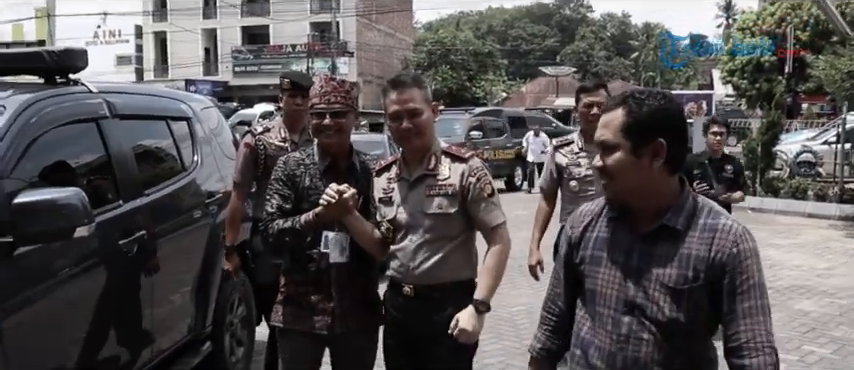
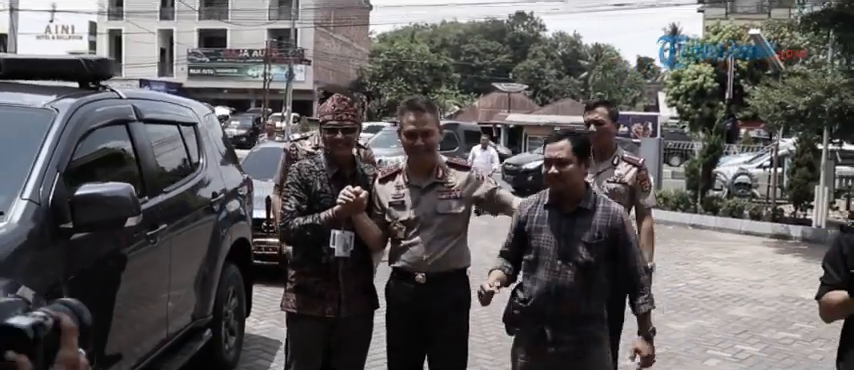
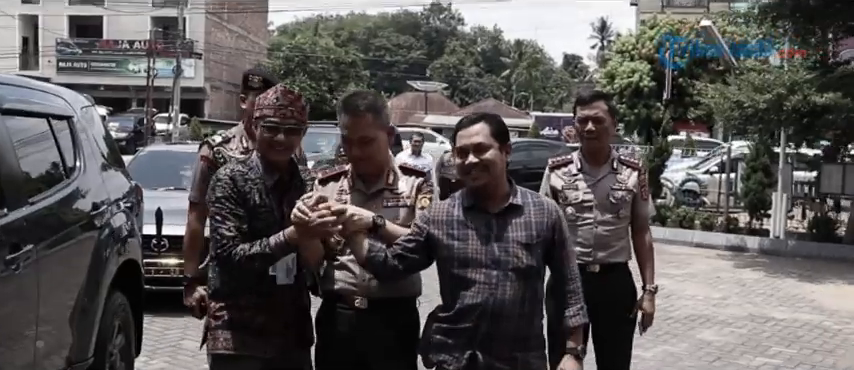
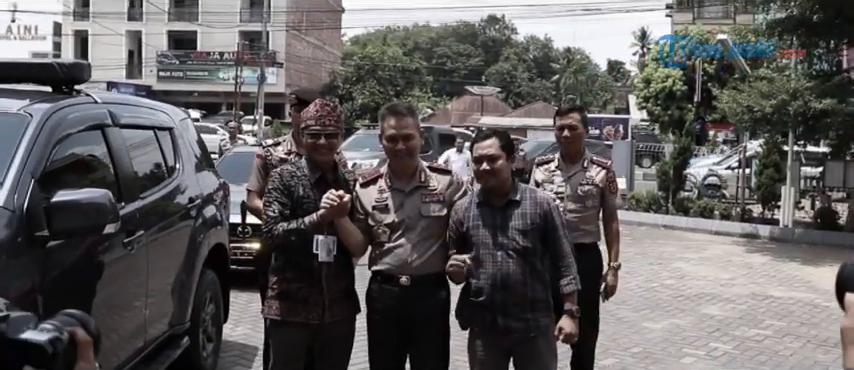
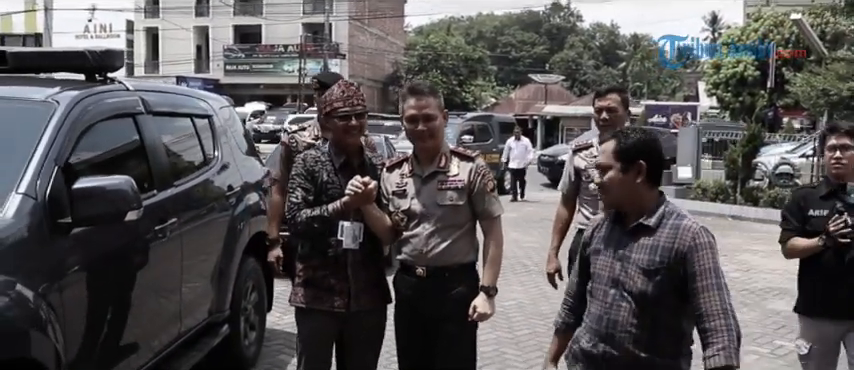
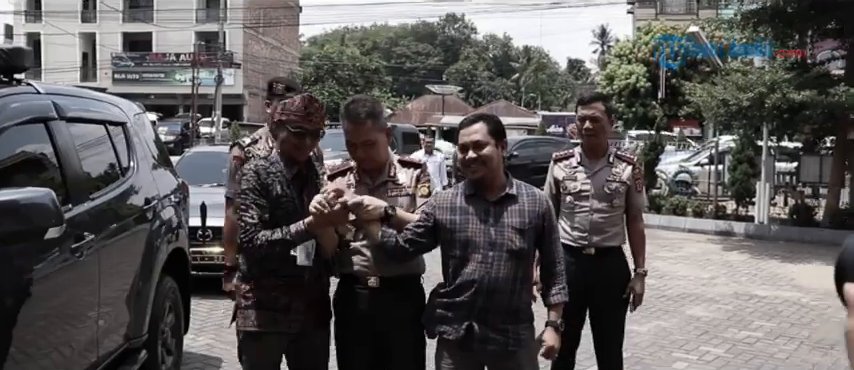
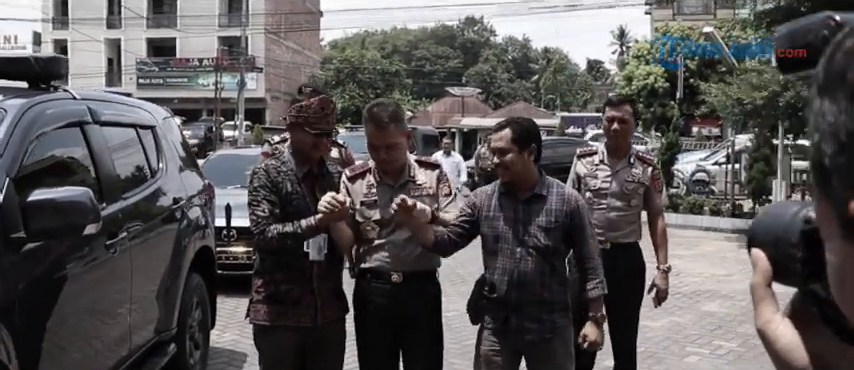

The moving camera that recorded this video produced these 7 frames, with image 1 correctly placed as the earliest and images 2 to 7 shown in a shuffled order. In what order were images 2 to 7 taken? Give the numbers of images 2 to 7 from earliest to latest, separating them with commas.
5, 2, 4, 7, 6, 3
